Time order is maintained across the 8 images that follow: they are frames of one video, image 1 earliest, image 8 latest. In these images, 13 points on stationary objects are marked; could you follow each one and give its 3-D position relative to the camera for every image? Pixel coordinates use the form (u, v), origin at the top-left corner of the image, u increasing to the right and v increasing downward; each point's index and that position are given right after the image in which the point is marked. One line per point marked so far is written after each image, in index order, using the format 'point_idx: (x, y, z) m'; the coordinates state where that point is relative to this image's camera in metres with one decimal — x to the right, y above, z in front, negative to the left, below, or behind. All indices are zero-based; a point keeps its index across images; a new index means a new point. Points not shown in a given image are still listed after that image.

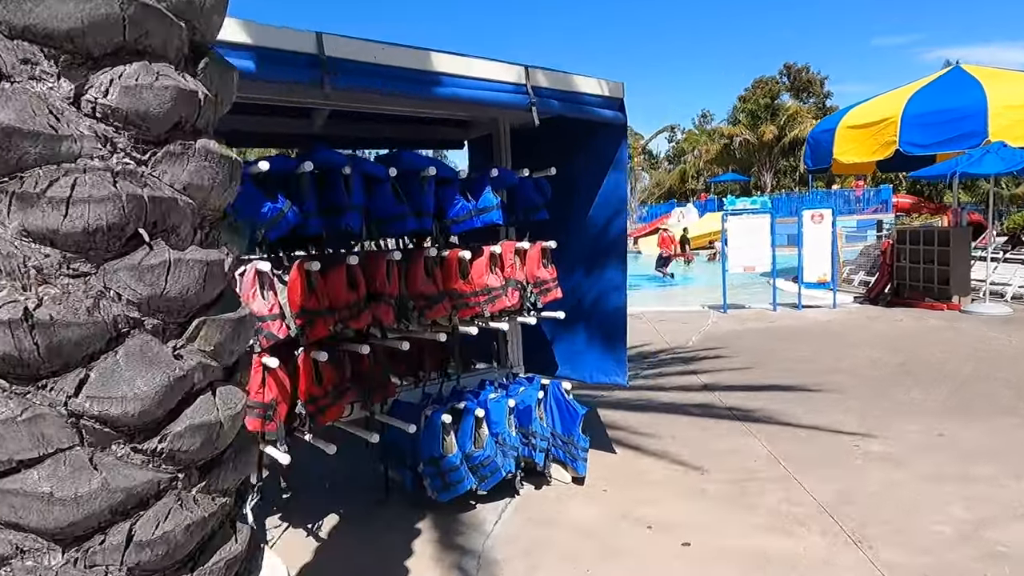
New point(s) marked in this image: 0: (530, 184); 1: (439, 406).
0: (+0.1, +0.7, +4.6) m
1: (-0.5, -0.7, +4.2) m
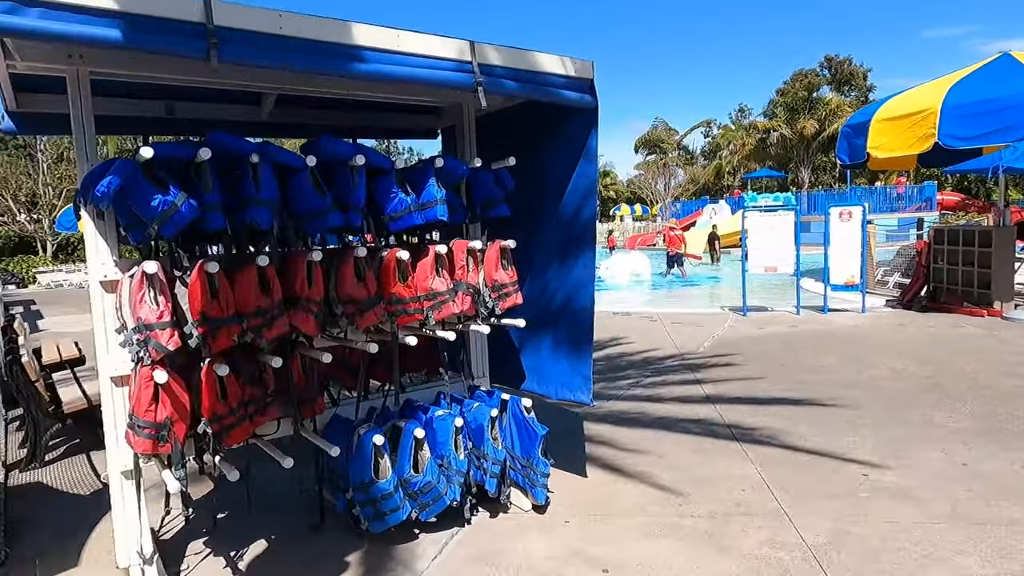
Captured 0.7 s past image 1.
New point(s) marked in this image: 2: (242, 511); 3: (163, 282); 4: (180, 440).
0: (-0.1, +0.7, +4.1) m
1: (-0.8, -0.8, +3.7) m
2: (-1.7, -1.4, +4.2) m
3: (-1.5, 0.0, +3.0) m
4: (-1.5, -0.7, +3.1) m
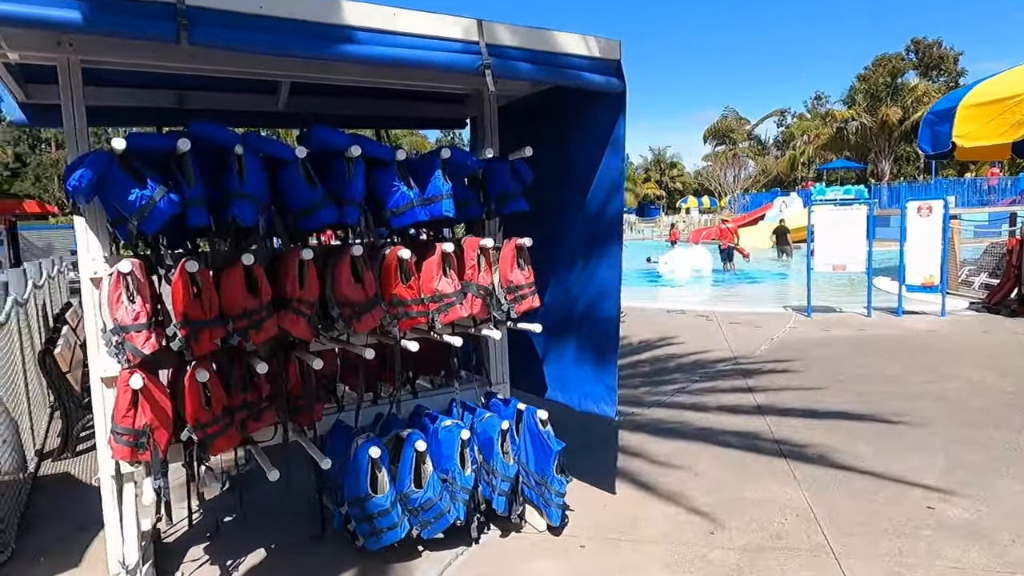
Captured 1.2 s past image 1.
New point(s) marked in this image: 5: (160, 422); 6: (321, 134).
0: (0.0, +0.7, +3.8) m
1: (-0.7, -0.8, +3.5) m
2: (-1.6, -1.4, +4.1) m
3: (-1.5, 0.0, +2.8) m
4: (-1.5, -0.7, +2.9) m
5: (-1.5, -0.6, +2.9) m
6: (-0.9, +0.7, +3.1) m
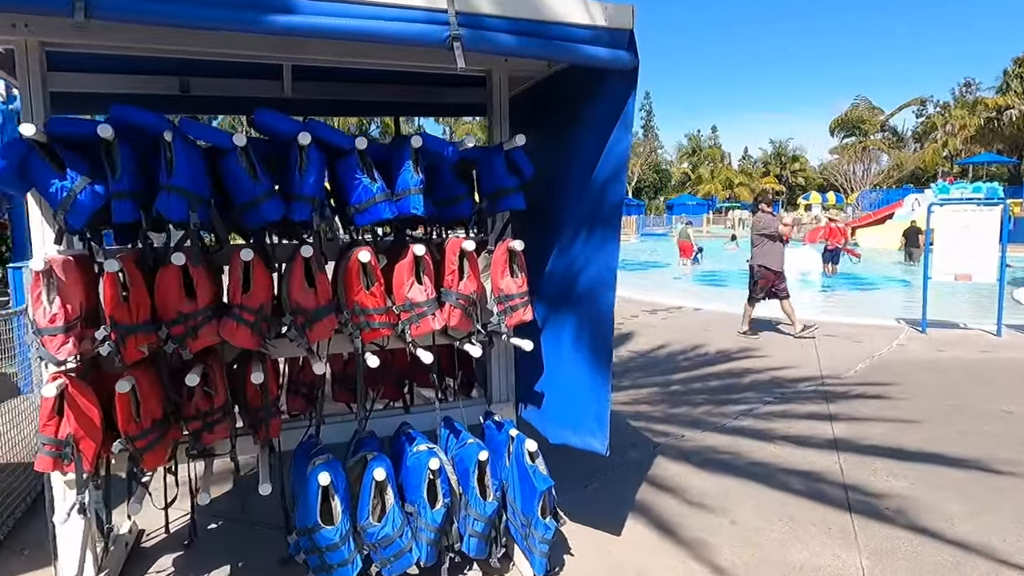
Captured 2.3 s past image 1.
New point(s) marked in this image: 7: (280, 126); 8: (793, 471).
0: (-0.1, +0.6, +3.3) m
1: (-0.8, -0.8, +3.1) m
2: (-1.6, -1.4, +3.8) m
3: (-1.7, 0.0, +2.6) m
4: (-1.7, -0.7, +2.7) m
5: (-1.7, -0.6, +2.7) m
6: (-1.0, +0.7, +2.7) m
7: (-1.0, +0.7, +2.8) m
8: (+2.0, -1.3, +4.7) m
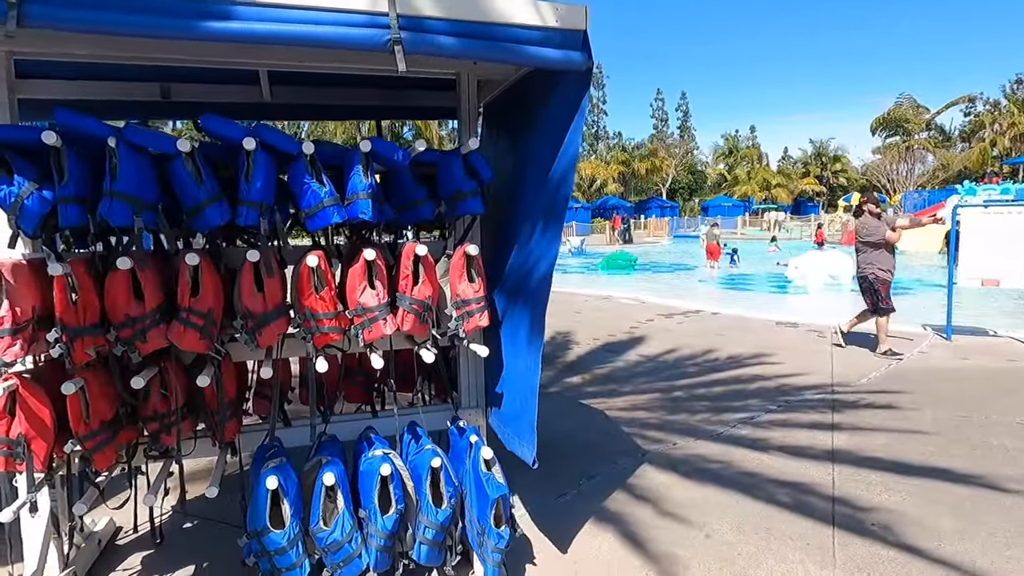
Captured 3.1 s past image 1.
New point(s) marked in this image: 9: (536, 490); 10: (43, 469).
0: (-0.3, +0.6, +3.2) m
1: (-1.1, -0.8, +3.1) m
2: (-1.8, -1.4, +3.9) m
3: (-2.0, 0.0, +2.6) m
4: (-2.0, -0.7, +2.8) m
5: (-2.0, -0.6, +2.7) m
6: (-1.3, +0.7, +2.8) m
7: (-1.2, +0.7, +2.8) m
8: (+1.9, -1.3, +4.6) m
9: (+0.1, -1.4, +4.5) m
10: (-2.0, -0.8, +2.8) m
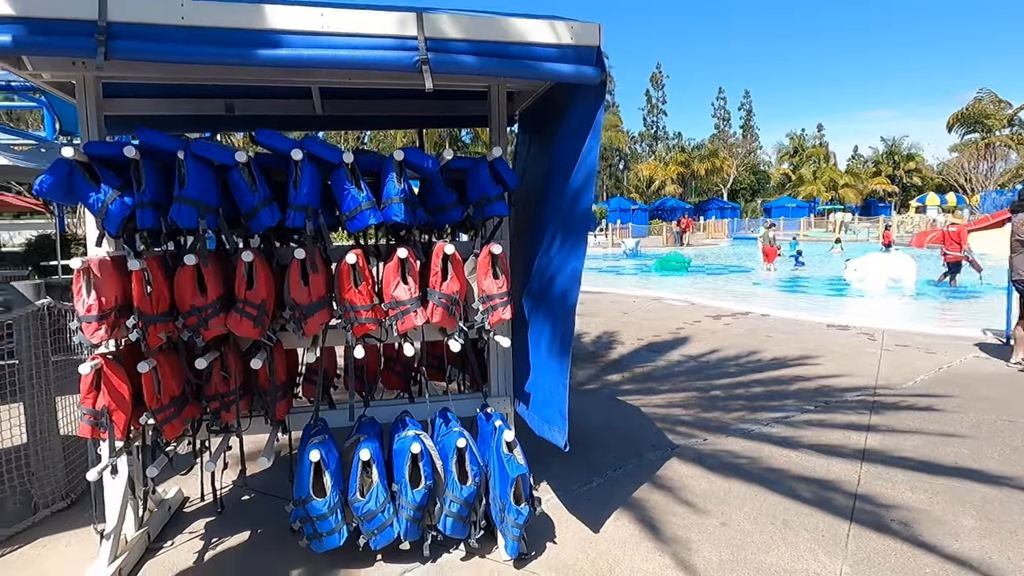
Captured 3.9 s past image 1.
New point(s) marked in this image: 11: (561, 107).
0: (-0.2, +0.6, +3.5) m
1: (-1.0, -0.8, +3.5) m
2: (-1.7, -1.4, +4.3) m
3: (-1.9, 0.0, +3.1) m
4: (-1.9, -0.7, +3.2) m
5: (-1.9, -0.6, +3.2) m
6: (-1.2, +0.7, +3.2) m
7: (-1.1, +0.7, +3.2) m
8: (+2.1, -1.3, +4.7) m
9: (+0.4, -1.4, +4.8) m
10: (-1.9, -0.7, +3.2) m
11: (+0.2, +1.0, +3.7) m
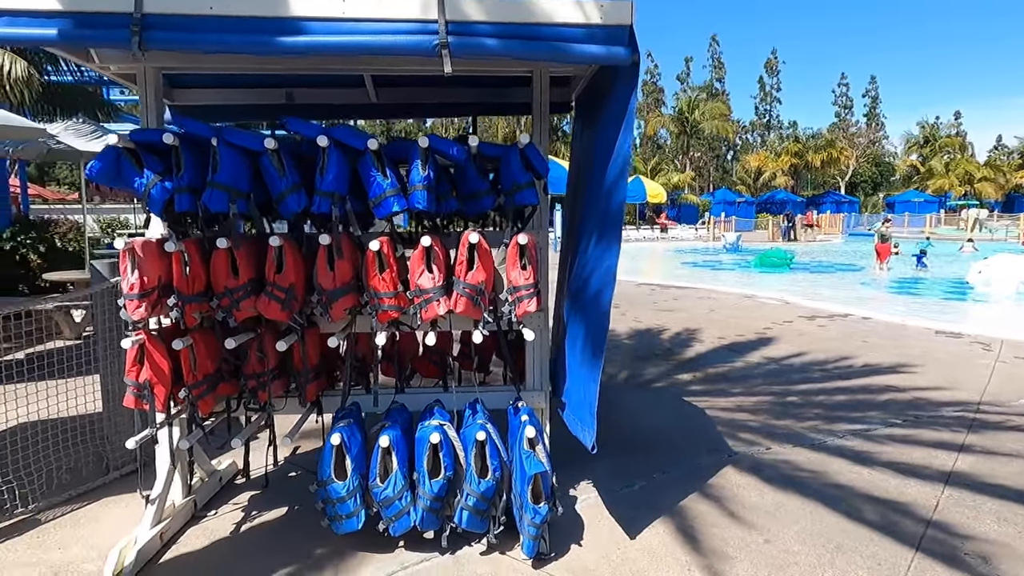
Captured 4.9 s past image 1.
0: (0.0, +0.7, +3.4) m
1: (-0.8, -0.7, +3.5) m
2: (-1.4, -1.3, +4.4) m
3: (-1.8, +0.1, +3.2) m
4: (-1.8, -0.6, +3.4) m
5: (-1.8, -0.5, +3.4) m
6: (-1.1, +0.8, +3.2) m
7: (-1.0, +0.8, +3.2) m
8: (+2.3, -1.3, +4.2) m
9: (+0.6, -1.3, +4.6) m
10: (-1.8, -0.6, +3.4) m
11: (+0.4, +1.1, +3.5) m
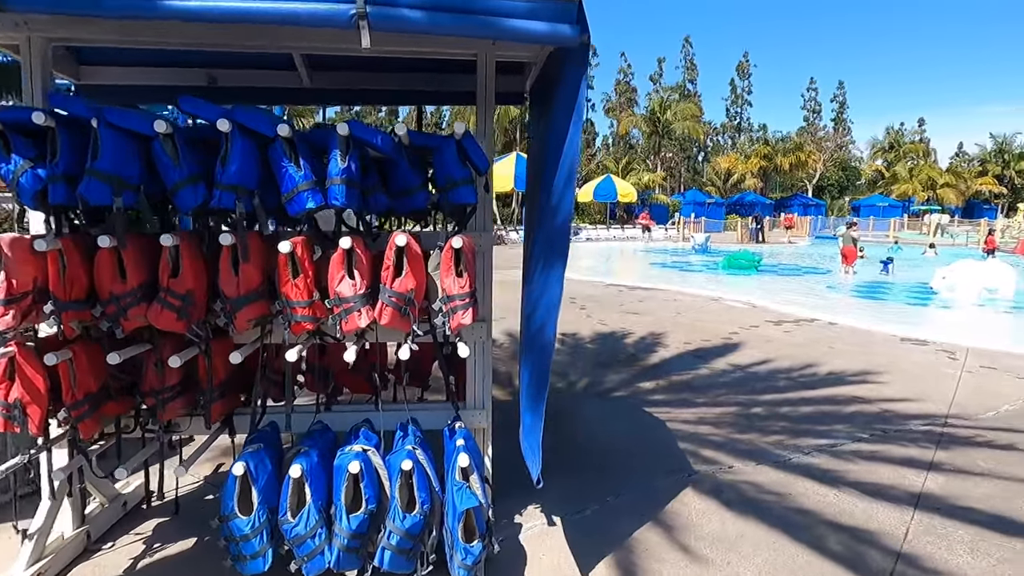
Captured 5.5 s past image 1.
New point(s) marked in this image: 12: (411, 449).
0: (-0.3, +0.6, +3.0) m
1: (-1.2, -0.7, +3.1) m
2: (-1.8, -1.3, +4.0) m
3: (-2.1, +0.1, +2.8) m
4: (-2.1, -0.6, +2.9) m
5: (-2.1, -0.5, +2.9) m
6: (-1.3, +0.8, +2.8) m
7: (-1.3, +0.7, +2.8) m
8: (+2.0, -1.4, +4.0) m
9: (+0.3, -1.4, +4.3) m
10: (-2.1, -0.6, +2.9) m
11: (+0.1, +1.0, +3.2) m
12: (-0.5, -0.8, +3.1) m
